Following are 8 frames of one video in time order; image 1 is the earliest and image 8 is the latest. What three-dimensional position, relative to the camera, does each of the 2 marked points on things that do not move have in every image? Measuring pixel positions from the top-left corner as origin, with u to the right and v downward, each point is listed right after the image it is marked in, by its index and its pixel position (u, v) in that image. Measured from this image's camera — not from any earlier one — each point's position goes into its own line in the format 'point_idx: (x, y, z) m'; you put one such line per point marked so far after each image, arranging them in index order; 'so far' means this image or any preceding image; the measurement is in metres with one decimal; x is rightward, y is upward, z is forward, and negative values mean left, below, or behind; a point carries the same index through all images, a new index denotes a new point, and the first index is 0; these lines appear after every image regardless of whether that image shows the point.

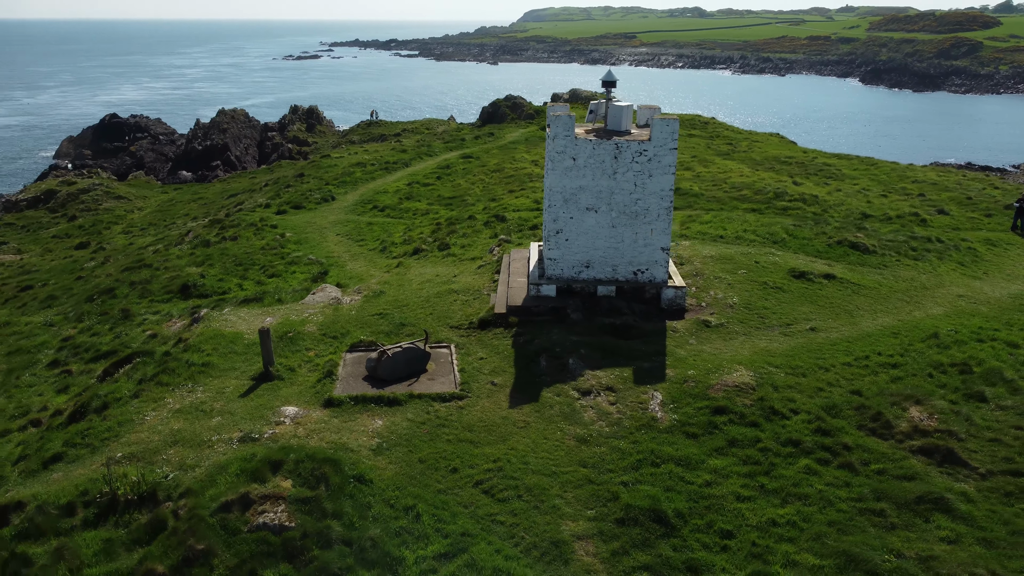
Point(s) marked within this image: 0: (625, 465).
0: (+1.5, -2.4, +11.0) m
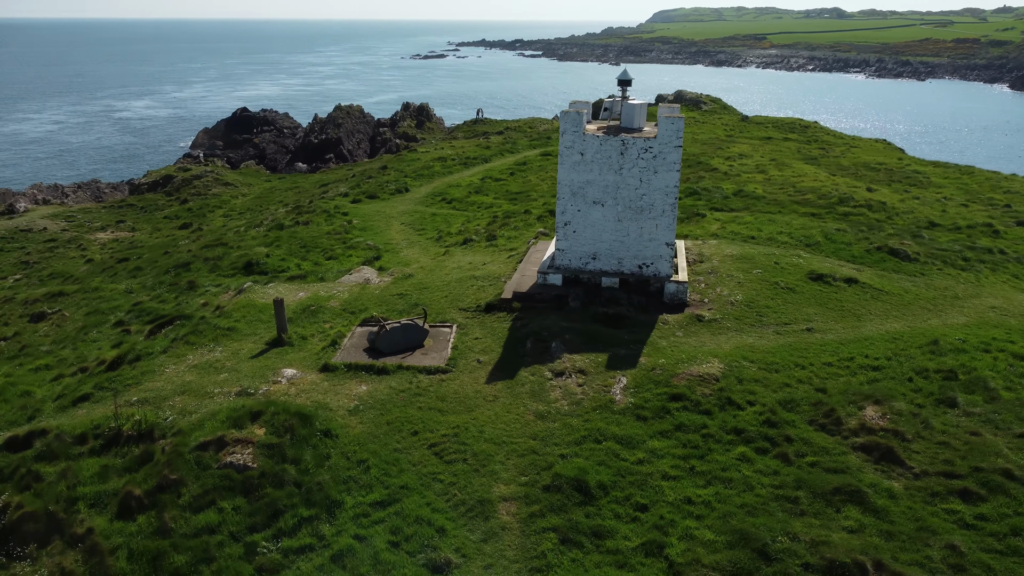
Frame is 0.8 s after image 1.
0: (+0.8, -2.2, +11.7) m
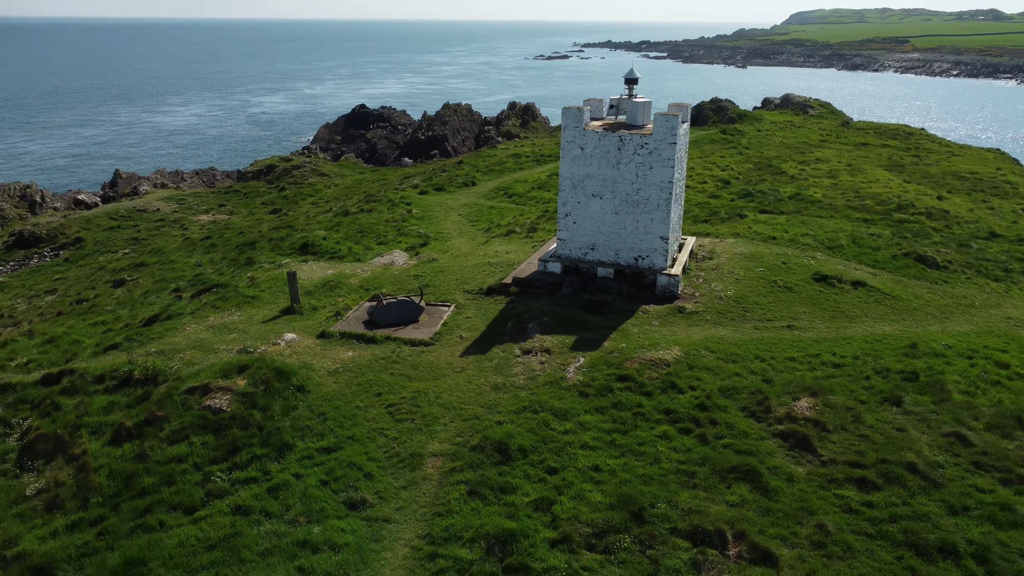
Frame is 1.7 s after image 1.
0: (0.0, -1.9, +12.7) m
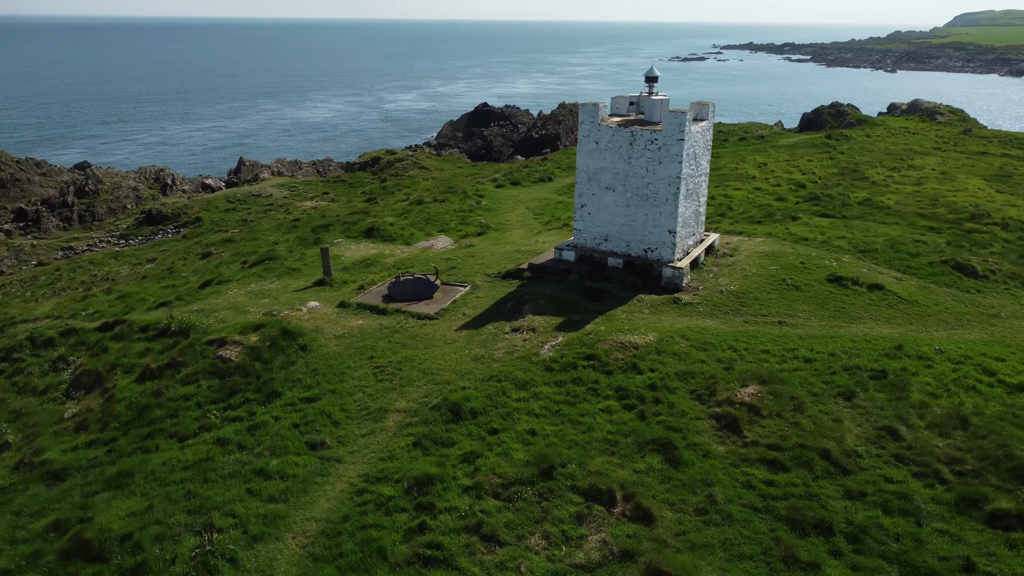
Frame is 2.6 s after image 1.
0: (-0.6, -1.5, +13.8) m
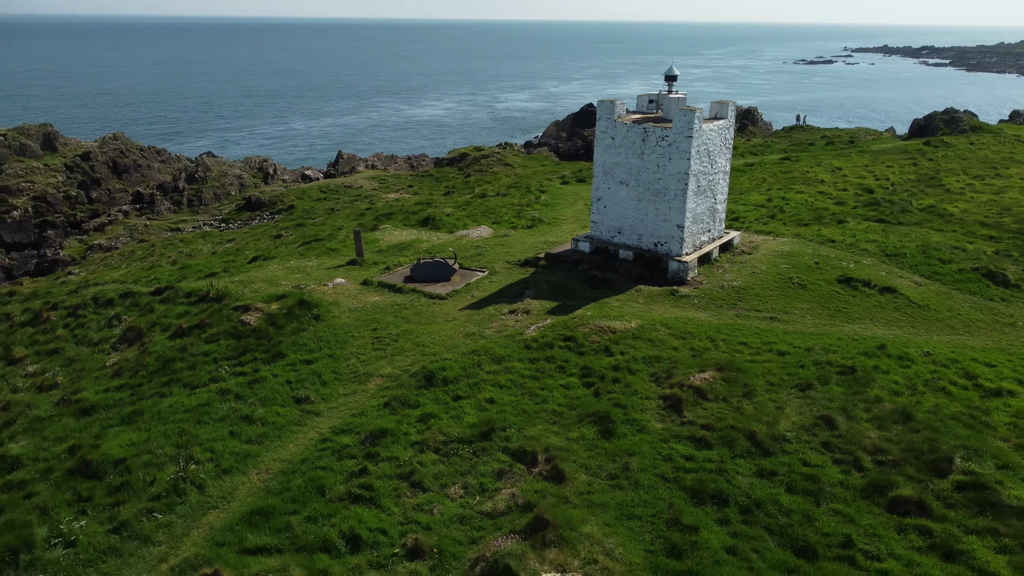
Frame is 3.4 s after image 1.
0: (-0.9, -1.2, +14.8) m
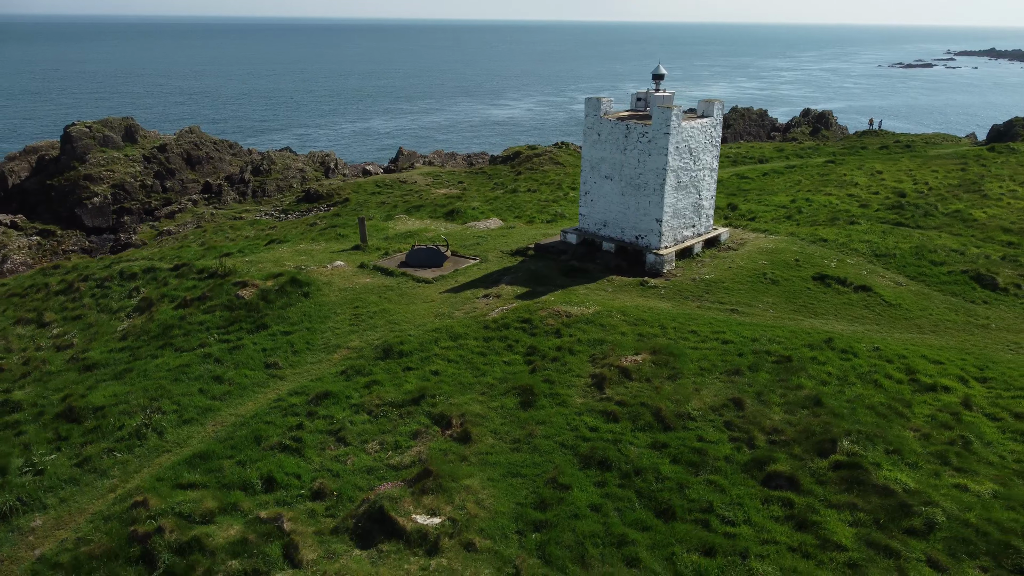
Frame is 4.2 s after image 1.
0: (-1.7, -0.8, +15.9) m
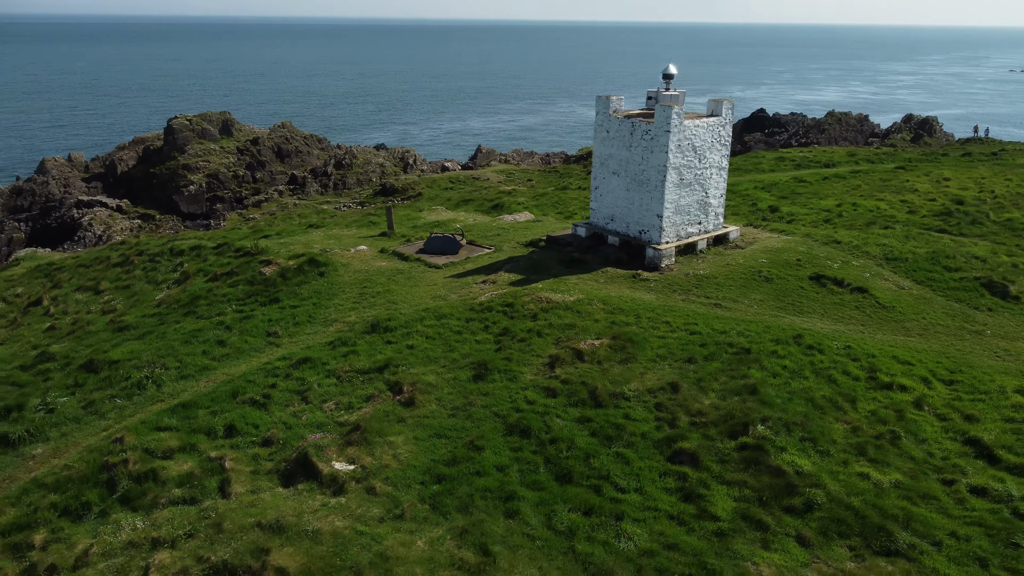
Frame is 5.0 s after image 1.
0: (-2.0, -0.4, +17.0) m
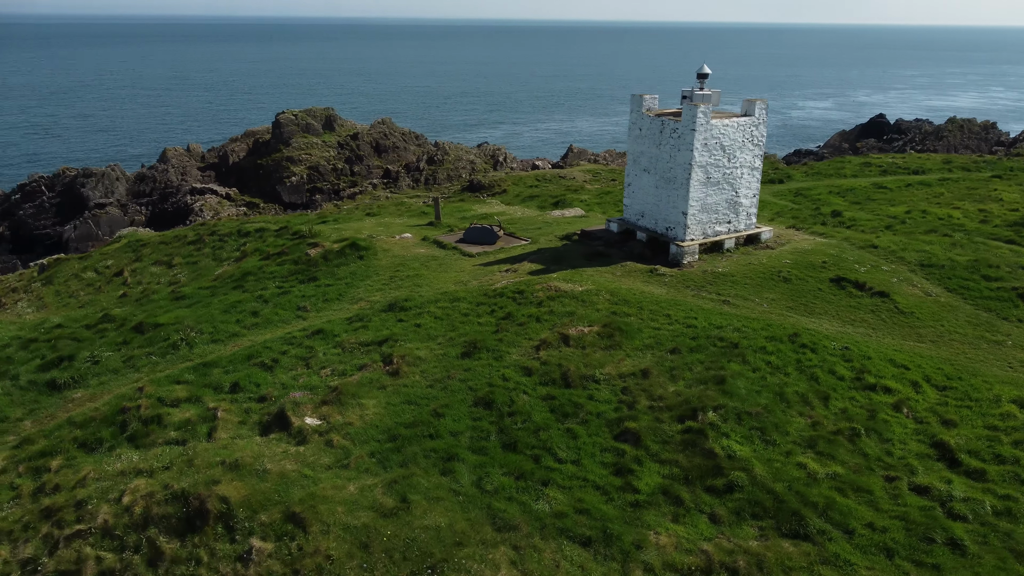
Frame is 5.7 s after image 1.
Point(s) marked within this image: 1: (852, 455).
0: (-1.6, -0.1, +18.1) m
1: (+4.8, -2.3, +11.3) m
